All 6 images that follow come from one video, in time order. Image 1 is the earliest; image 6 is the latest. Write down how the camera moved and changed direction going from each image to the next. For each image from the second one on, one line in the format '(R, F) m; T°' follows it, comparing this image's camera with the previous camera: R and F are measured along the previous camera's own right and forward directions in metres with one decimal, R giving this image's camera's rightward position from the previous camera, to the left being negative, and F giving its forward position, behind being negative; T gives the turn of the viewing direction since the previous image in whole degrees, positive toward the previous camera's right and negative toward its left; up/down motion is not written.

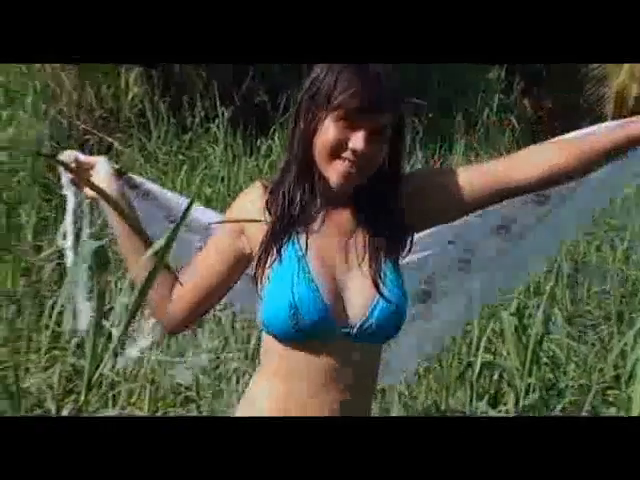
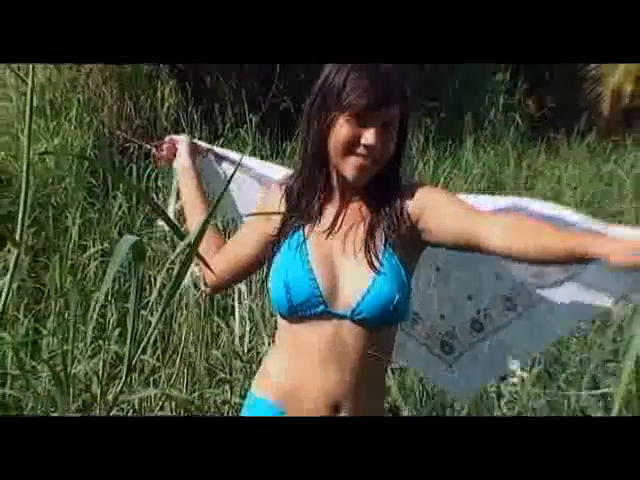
(0.0, -0.2) m; -2°
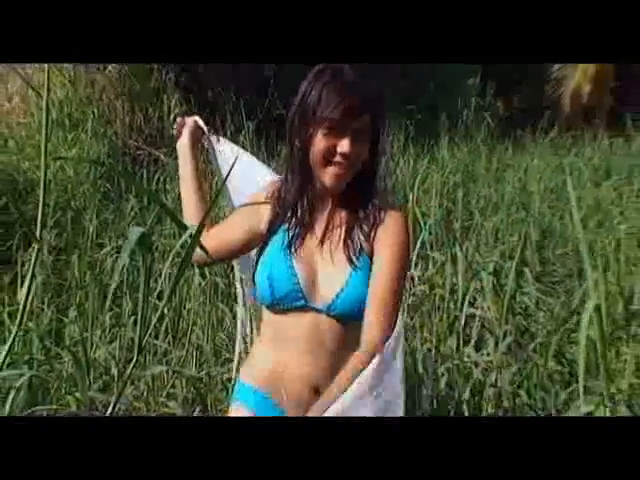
(+0.1, -0.3) m; -1°
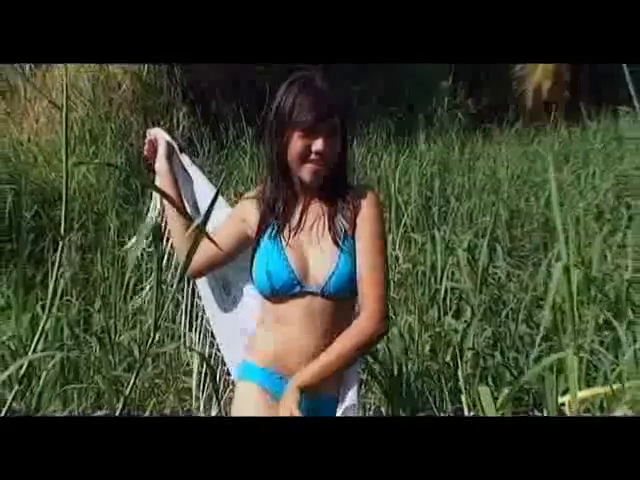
(+0.1, -0.4) m; -1°
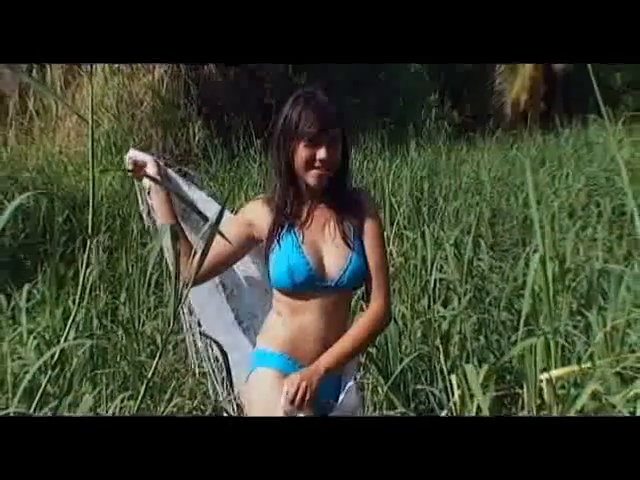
(0.0, -0.4) m; -1°
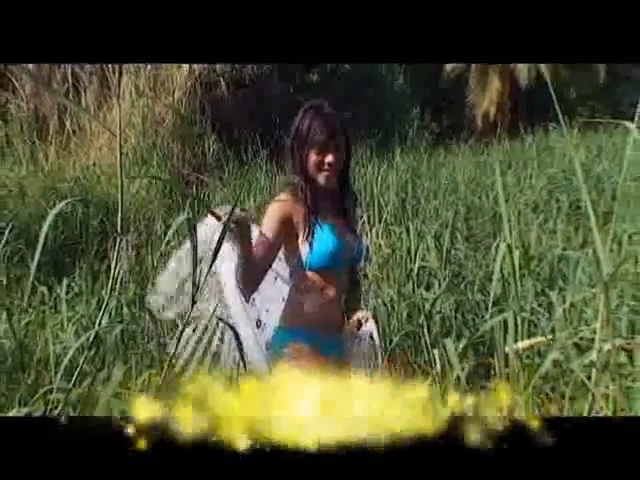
(+0.1, -0.6) m; -1°
